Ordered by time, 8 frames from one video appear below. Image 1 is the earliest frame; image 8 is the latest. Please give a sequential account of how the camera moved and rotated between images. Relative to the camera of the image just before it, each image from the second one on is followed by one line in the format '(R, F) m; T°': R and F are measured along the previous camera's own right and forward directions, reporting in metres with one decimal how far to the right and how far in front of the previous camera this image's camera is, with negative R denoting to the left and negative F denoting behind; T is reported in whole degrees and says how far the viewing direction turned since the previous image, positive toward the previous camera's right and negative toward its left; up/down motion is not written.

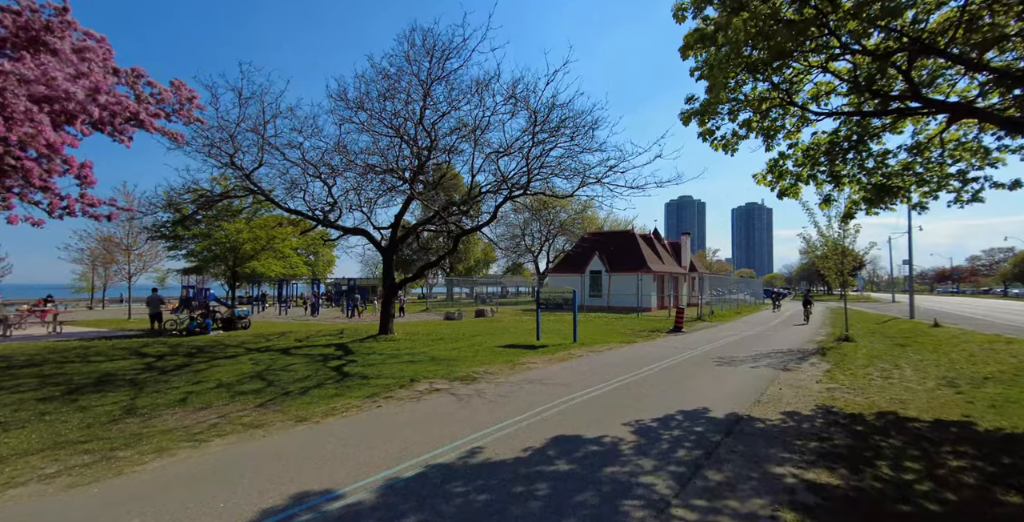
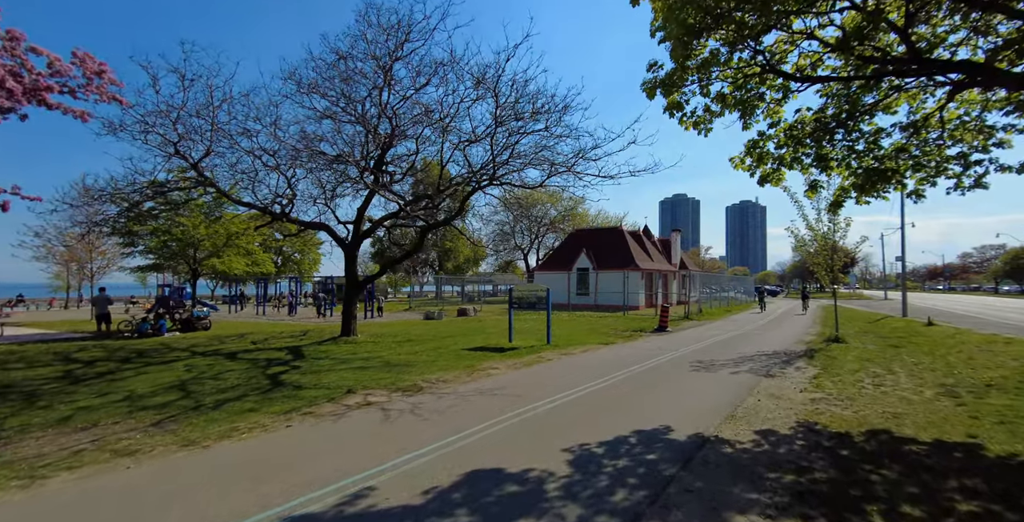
(+0.9, +1.0) m; +1°
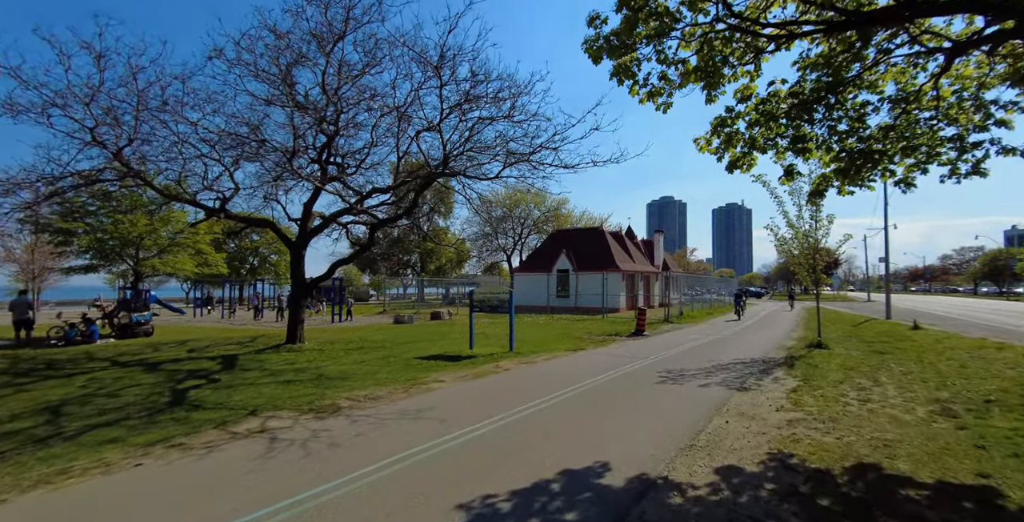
(+0.9, +1.2) m; +1°
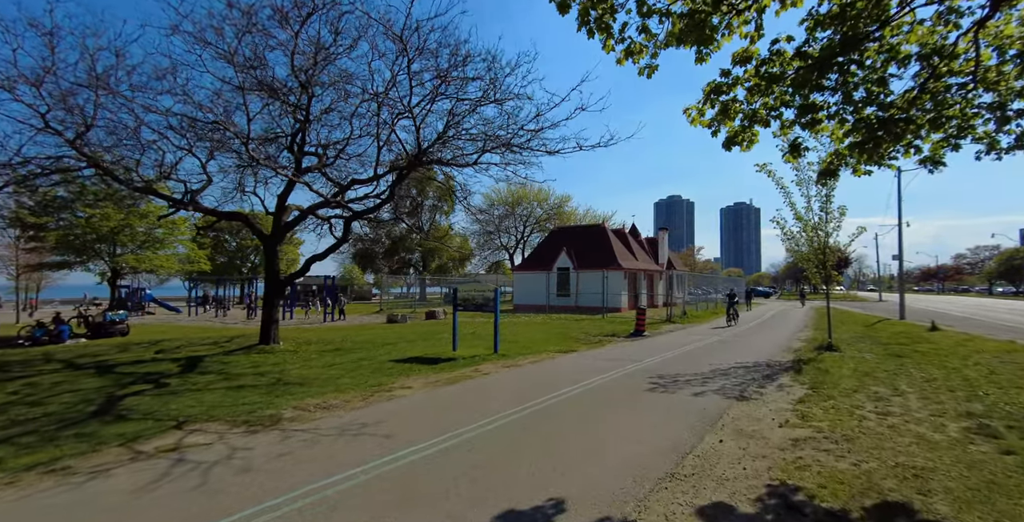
(+0.6, +0.9) m; -1°
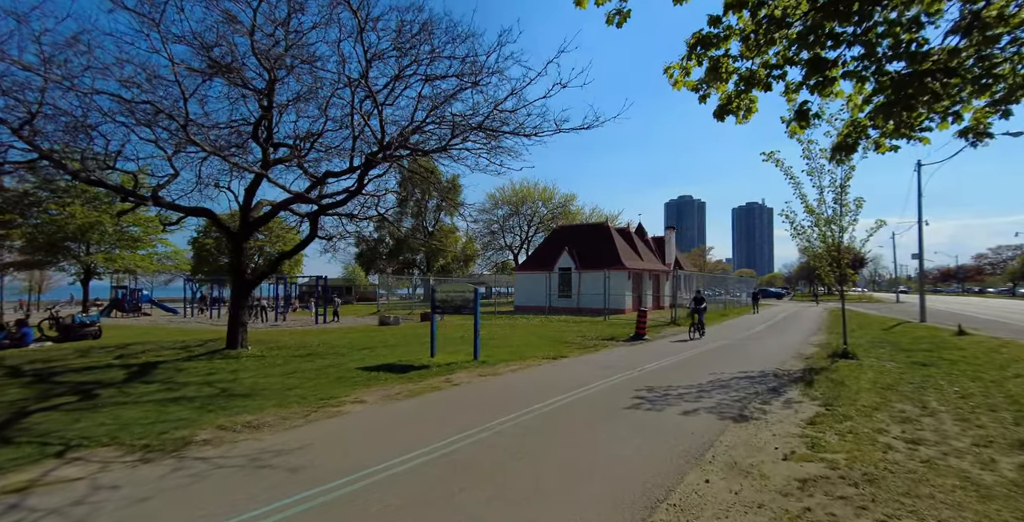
(+0.7, +1.1) m; -1°
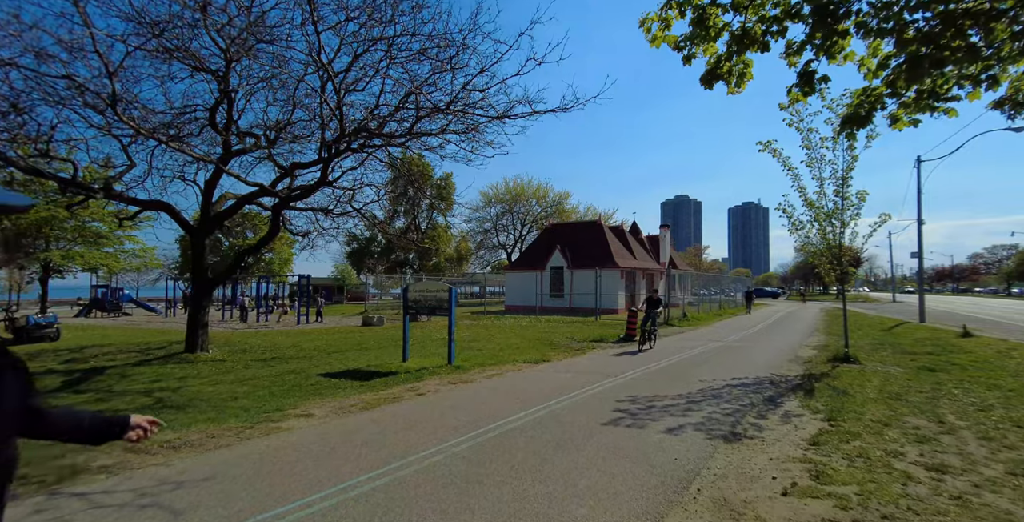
(+0.5, +0.8) m; 0°
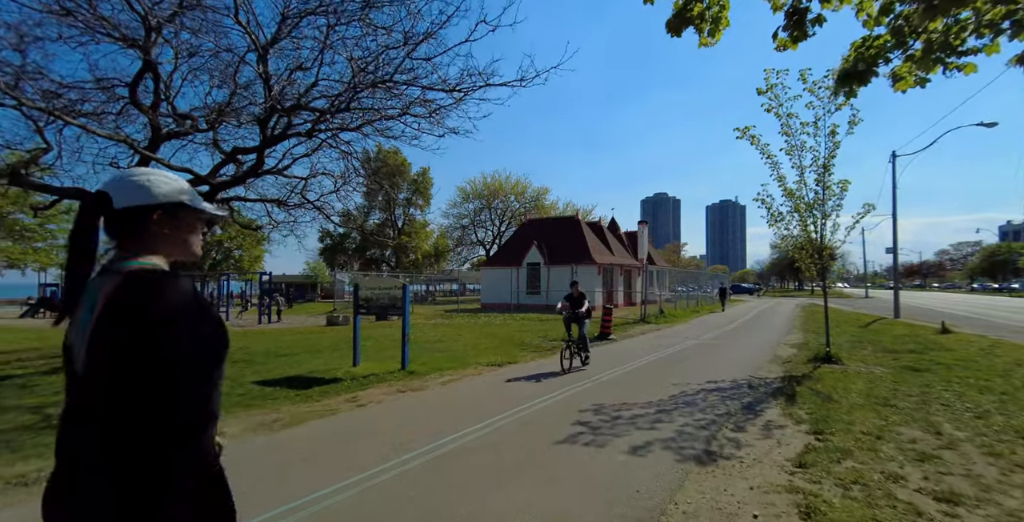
(+0.5, +0.9) m; +2°
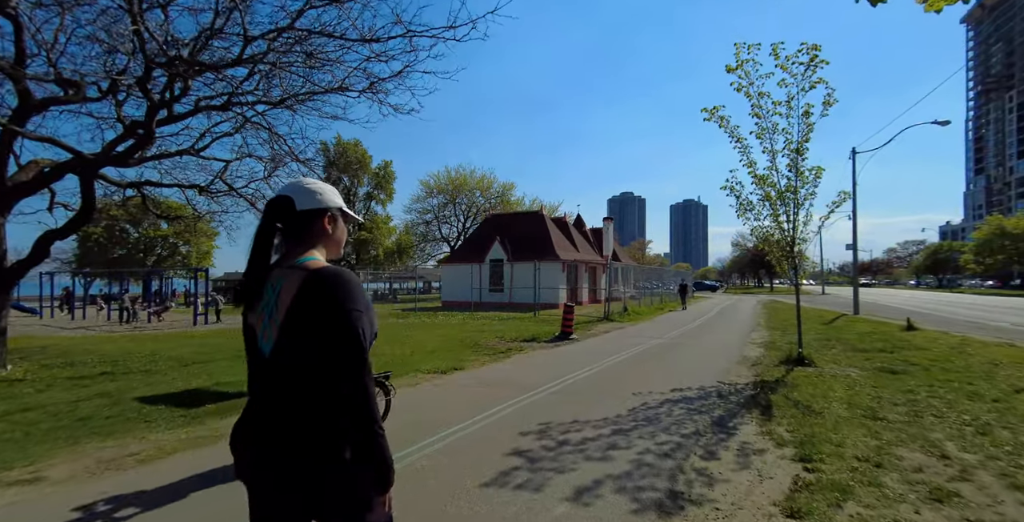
(+0.5, +1.2) m; +4°
